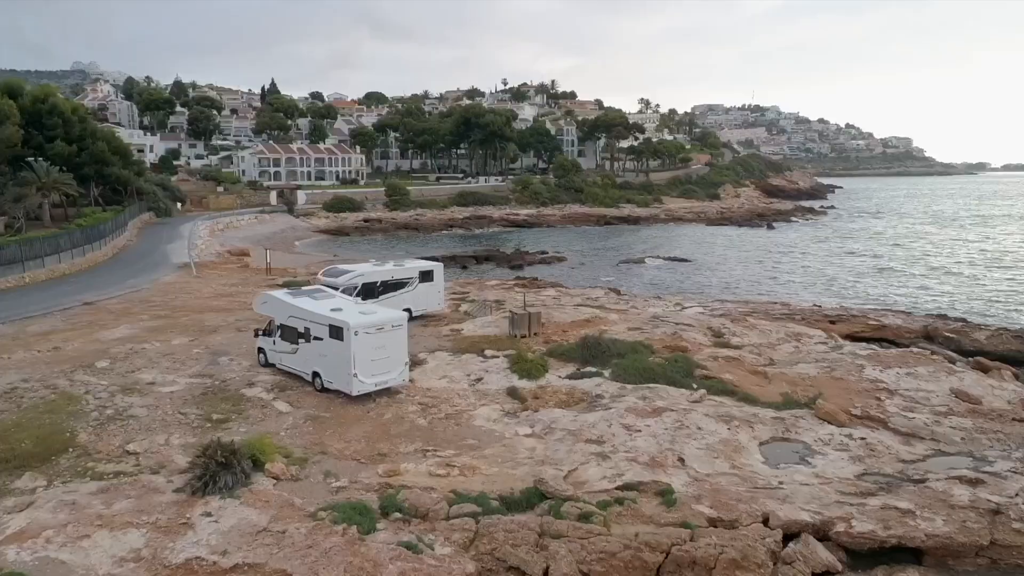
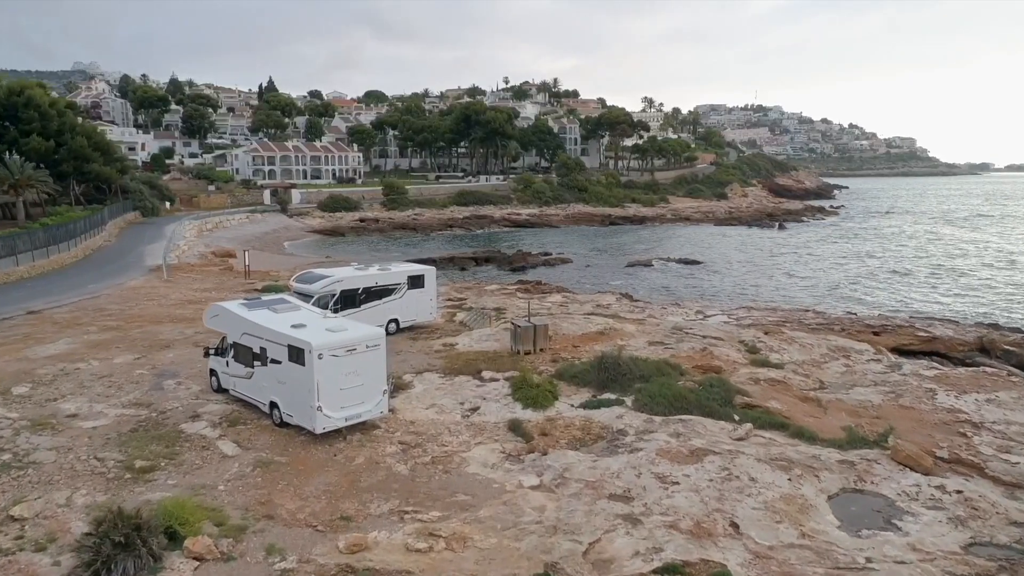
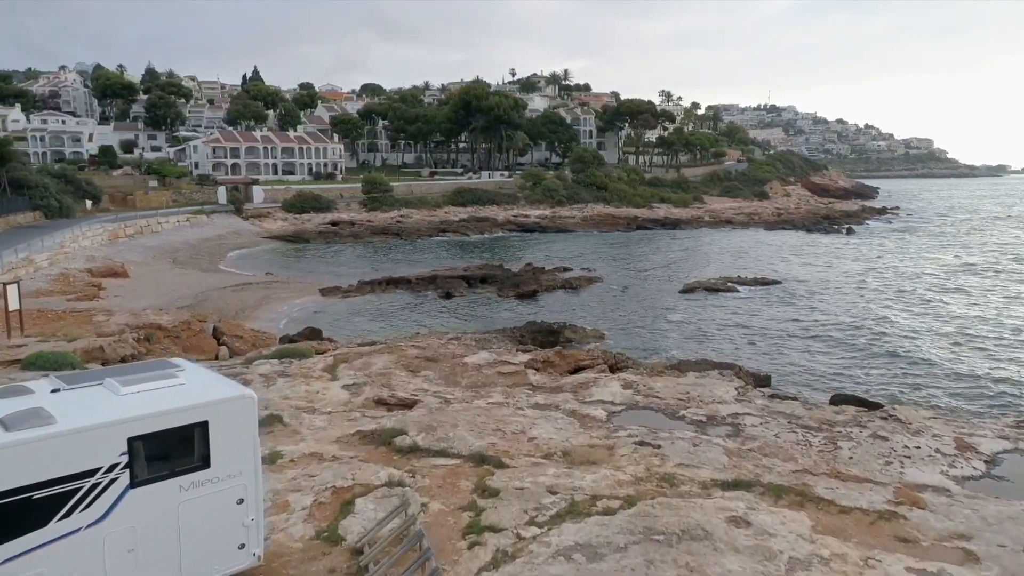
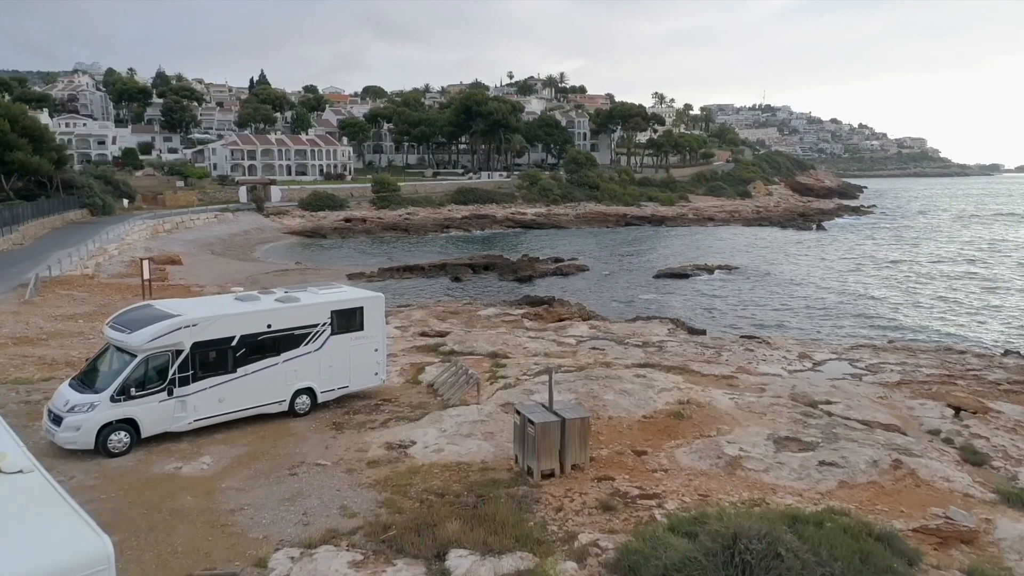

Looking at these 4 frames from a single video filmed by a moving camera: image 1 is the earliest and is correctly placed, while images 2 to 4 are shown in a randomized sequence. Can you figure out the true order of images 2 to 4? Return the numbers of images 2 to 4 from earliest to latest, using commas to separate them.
2, 4, 3
